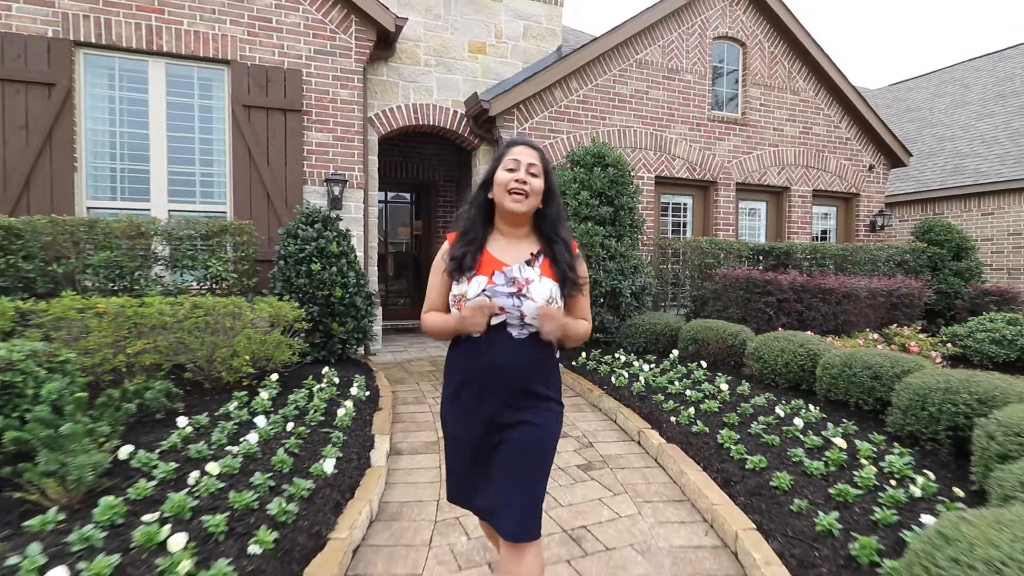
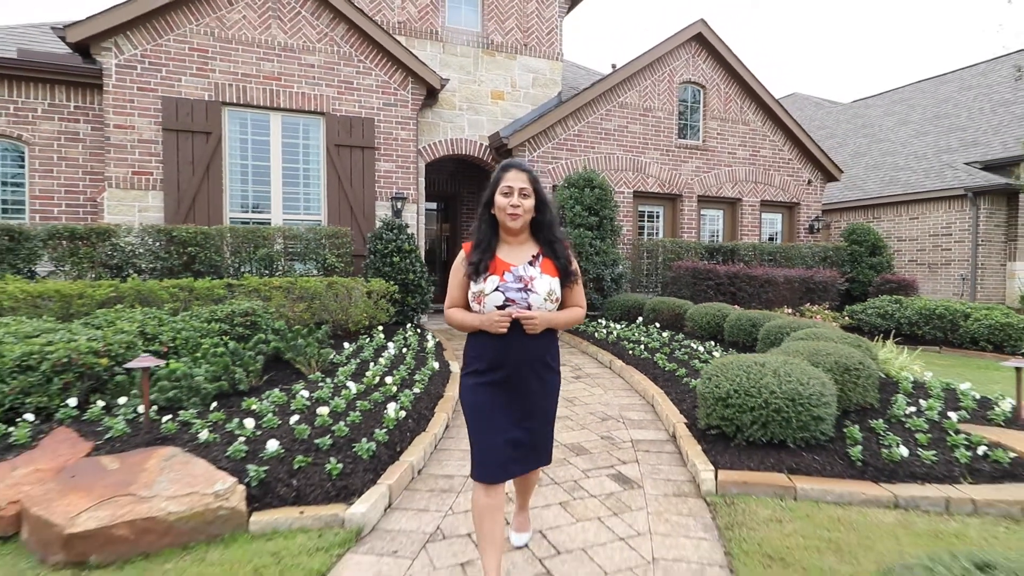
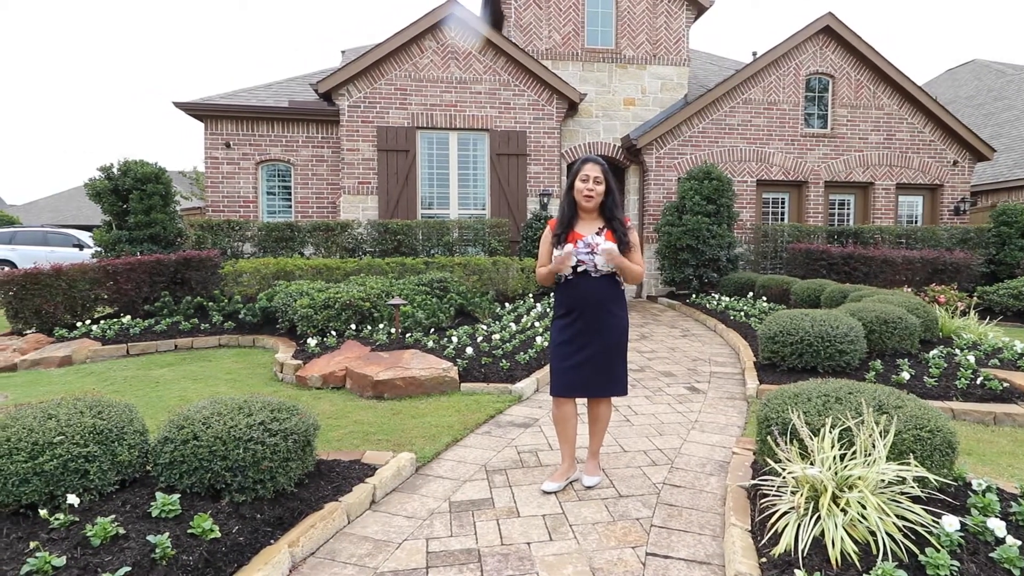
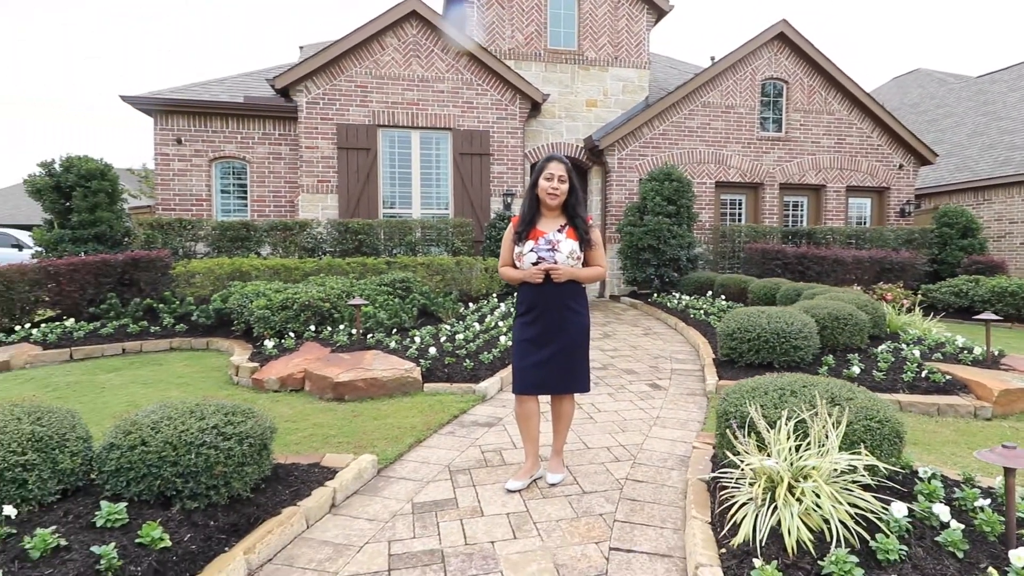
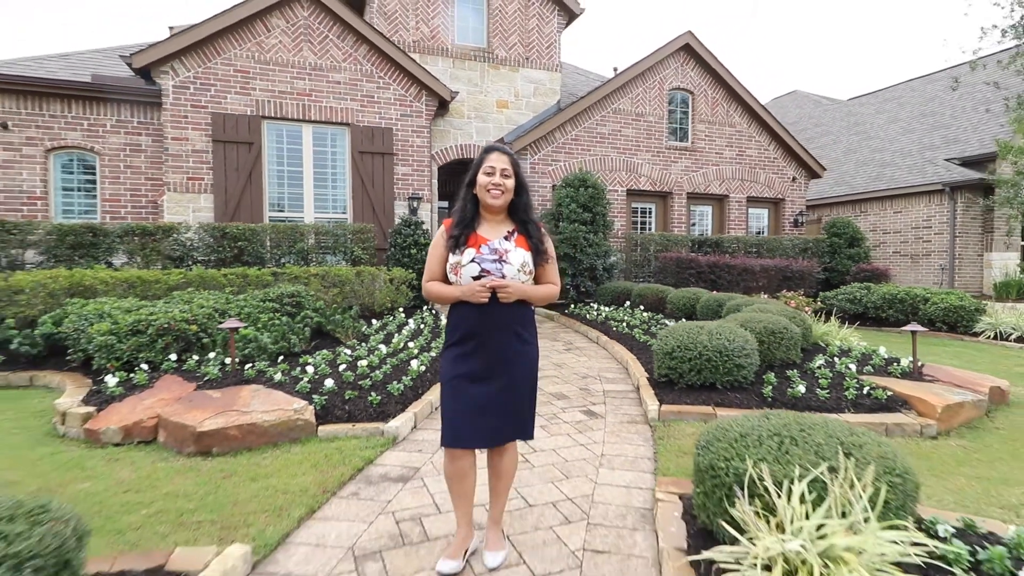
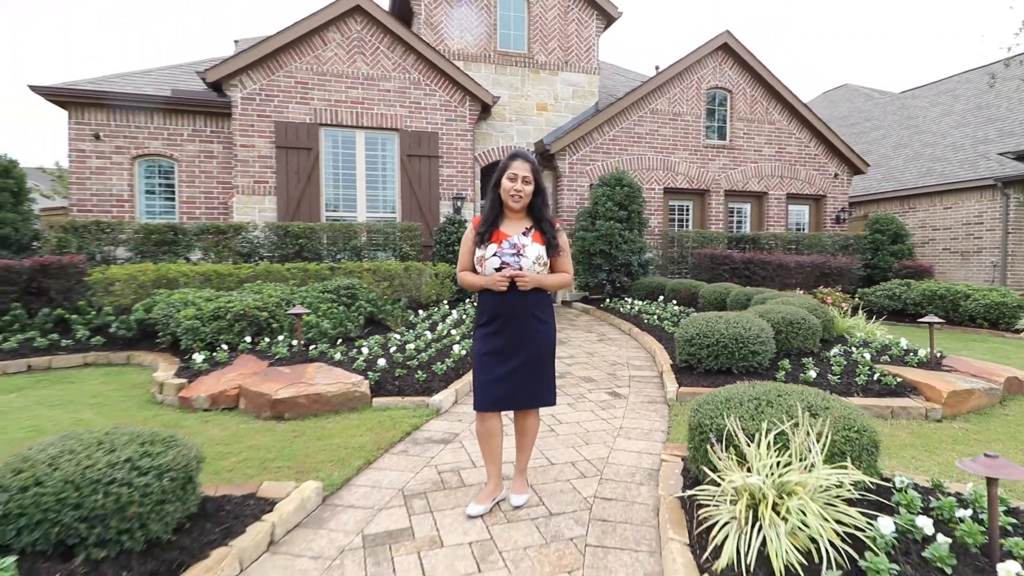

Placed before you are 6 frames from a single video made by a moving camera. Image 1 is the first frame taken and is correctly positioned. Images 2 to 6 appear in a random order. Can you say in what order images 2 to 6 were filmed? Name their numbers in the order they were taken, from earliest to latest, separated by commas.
2, 5, 6, 4, 3
